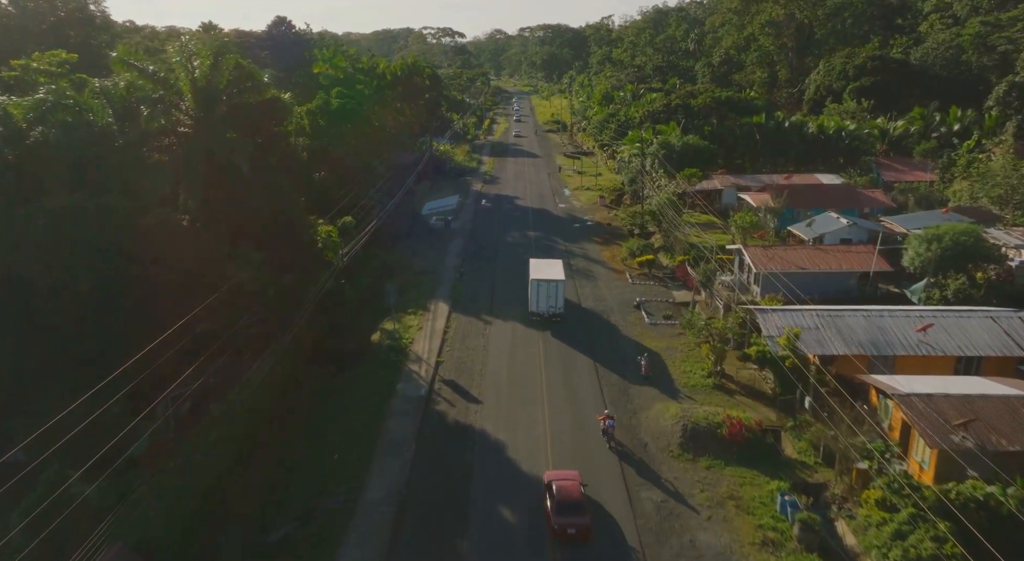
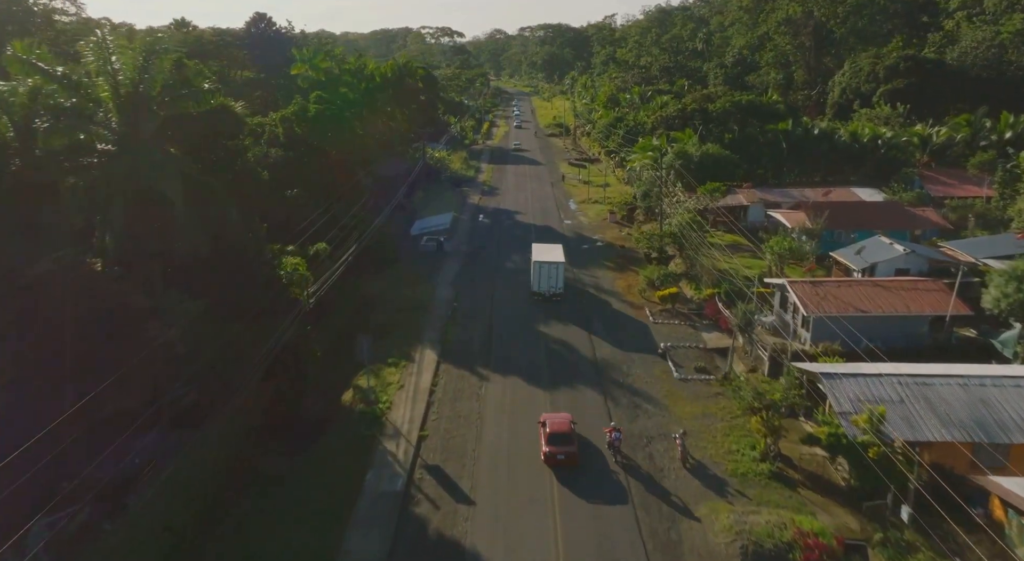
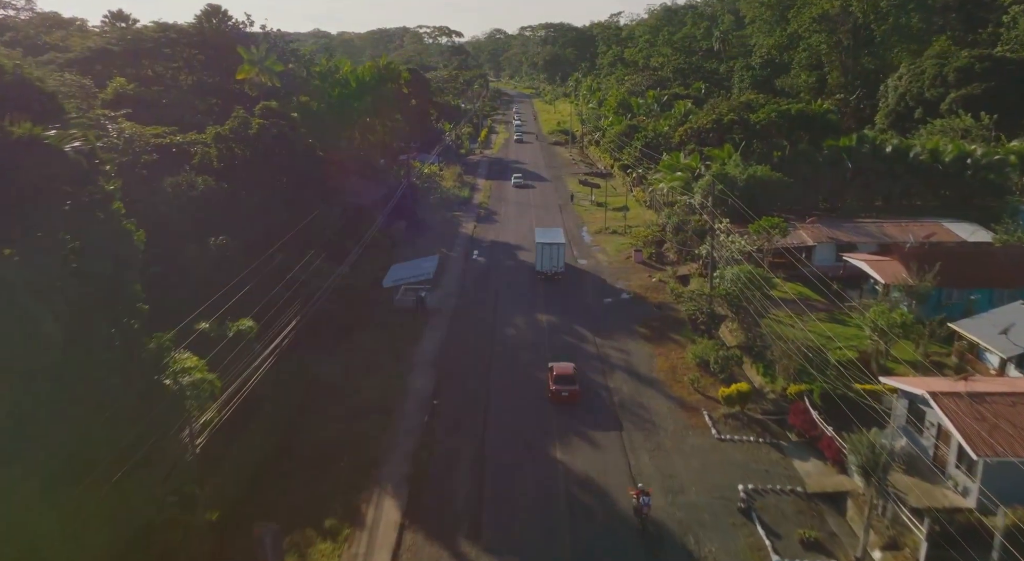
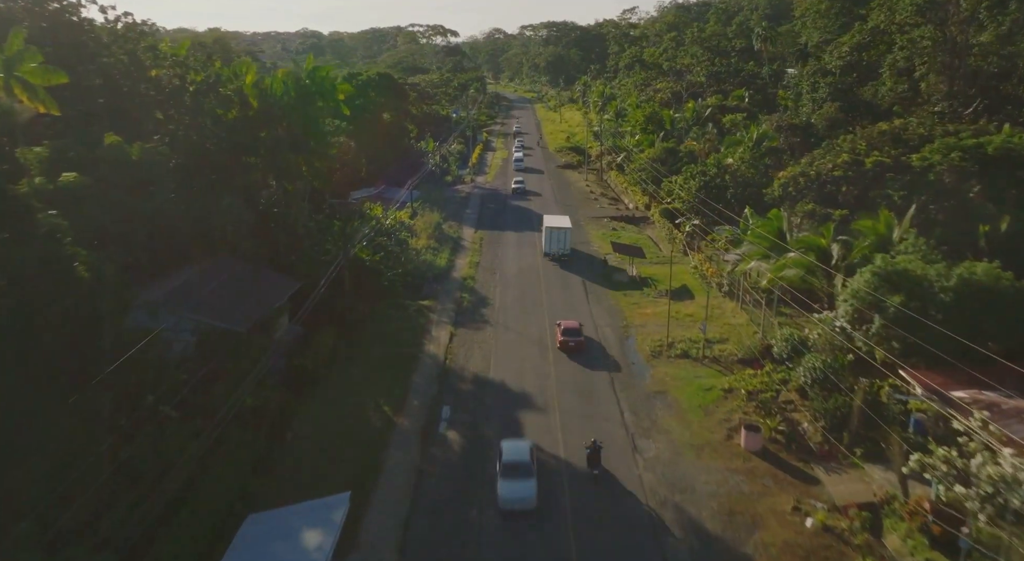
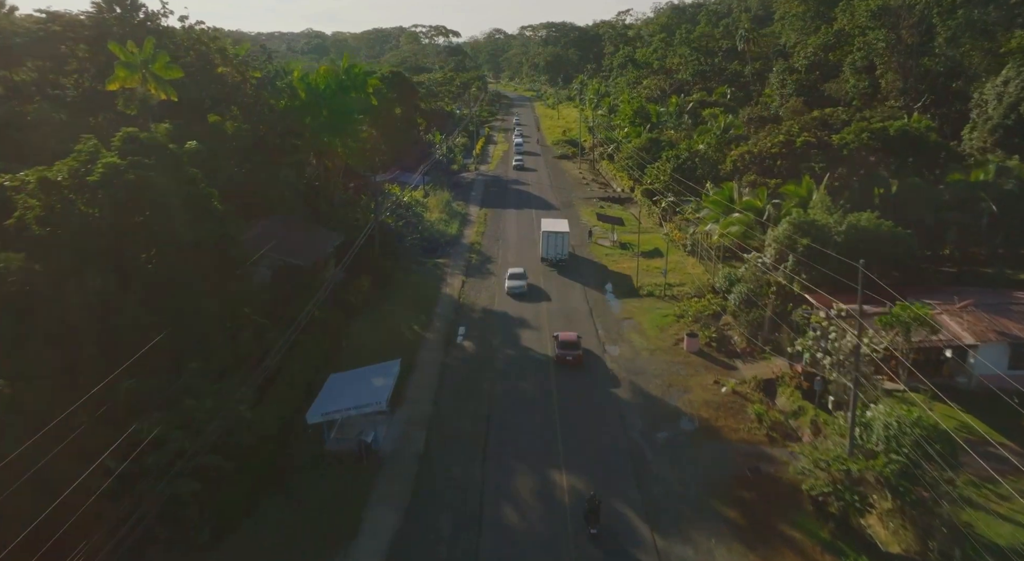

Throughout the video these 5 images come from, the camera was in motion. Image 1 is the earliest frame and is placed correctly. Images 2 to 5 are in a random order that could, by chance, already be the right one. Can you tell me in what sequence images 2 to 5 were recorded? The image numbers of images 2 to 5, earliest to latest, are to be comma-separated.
2, 3, 5, 4
